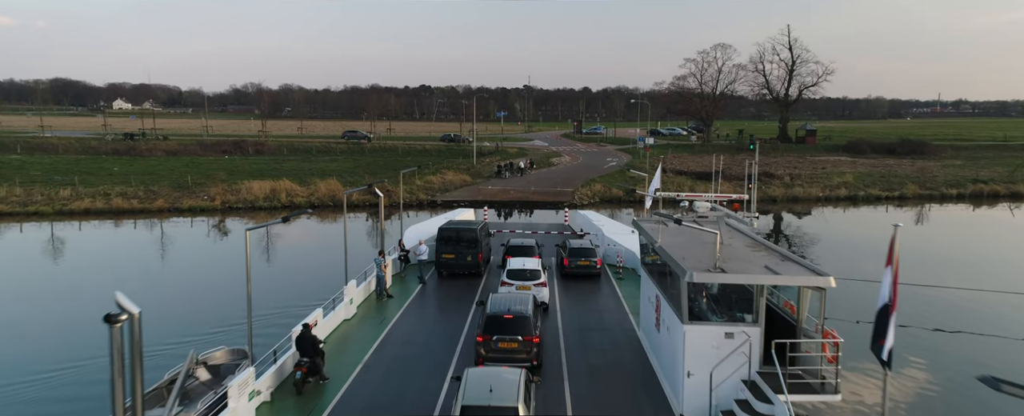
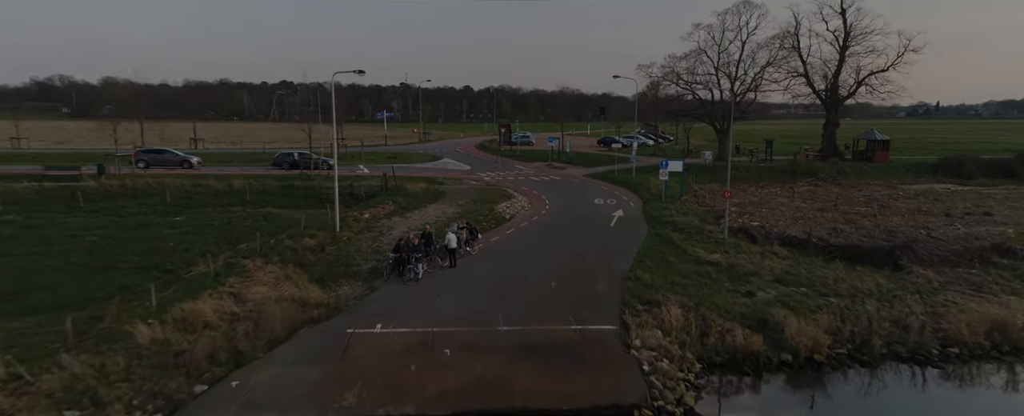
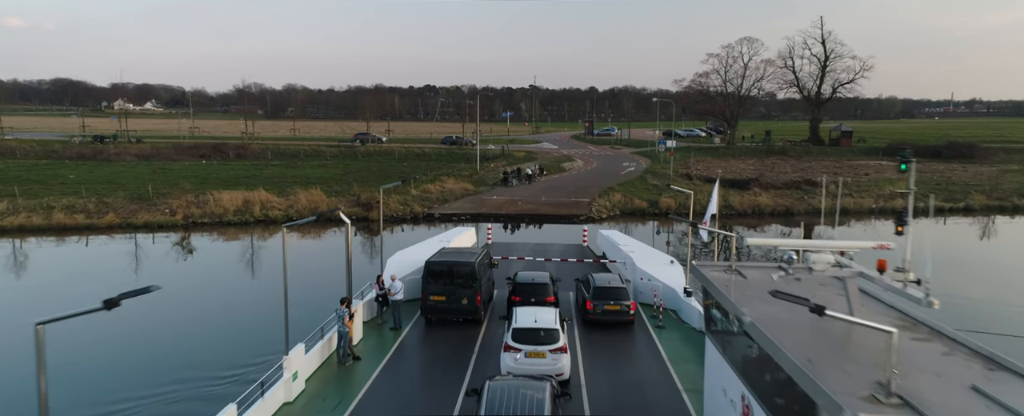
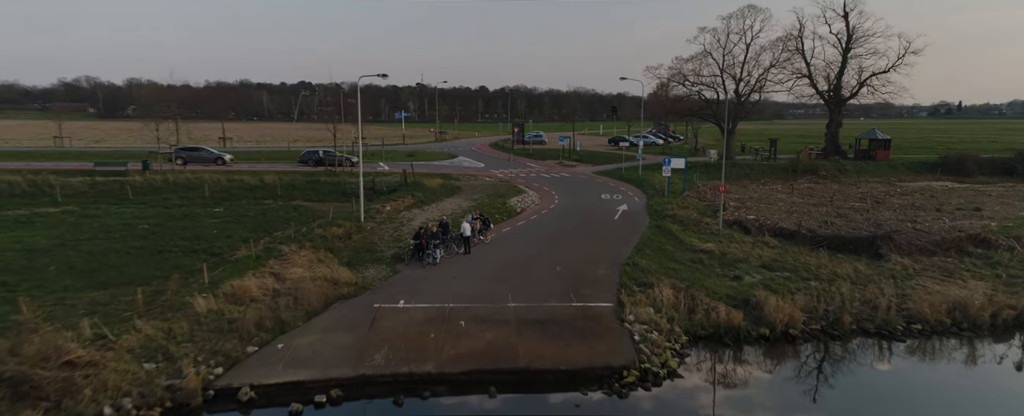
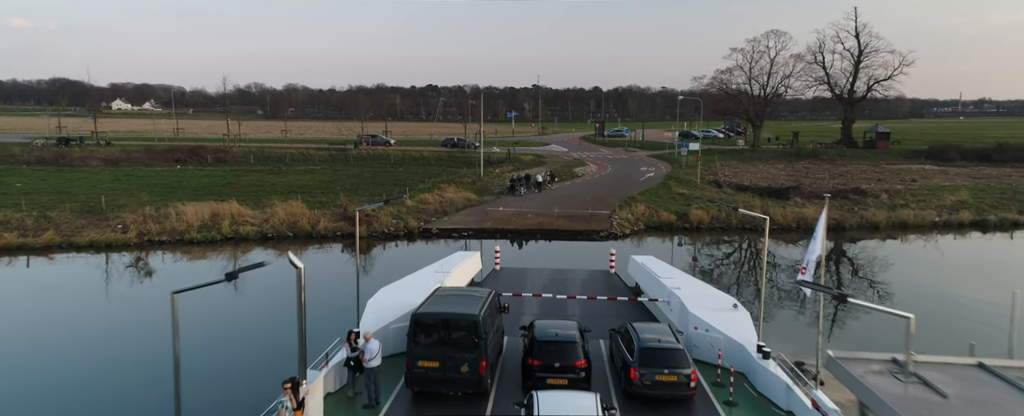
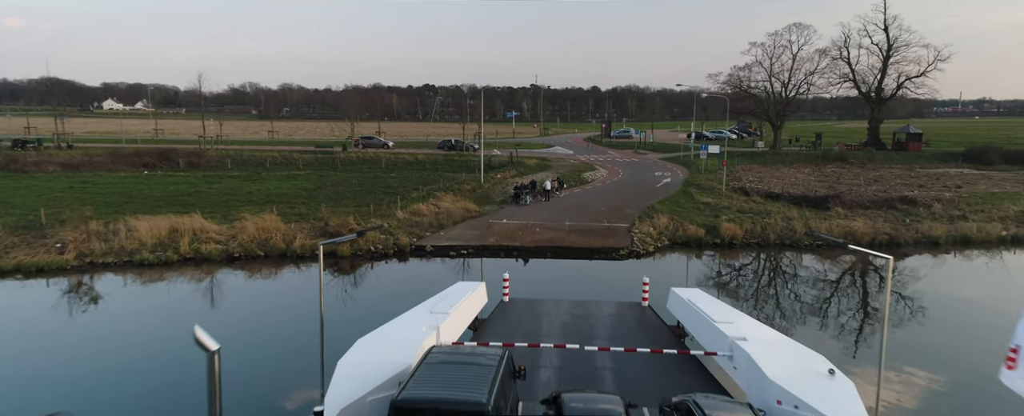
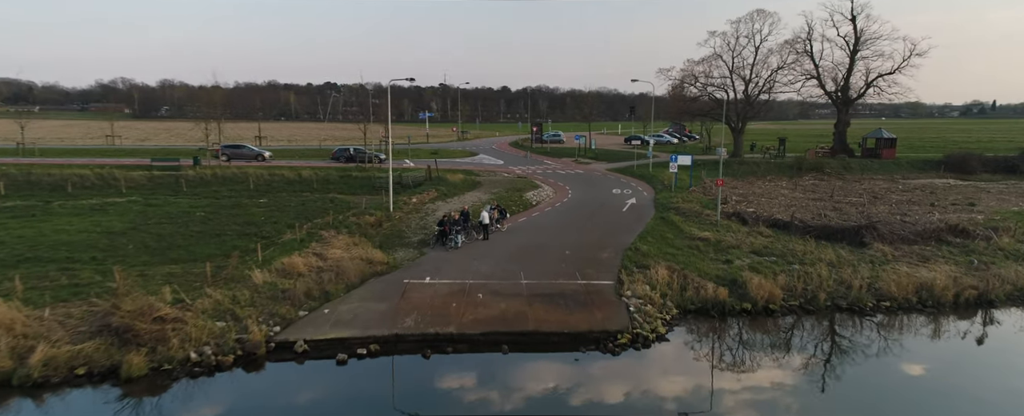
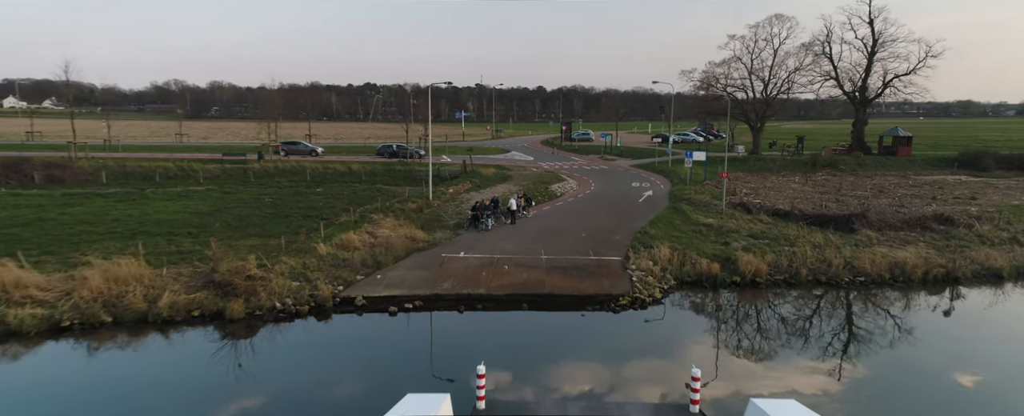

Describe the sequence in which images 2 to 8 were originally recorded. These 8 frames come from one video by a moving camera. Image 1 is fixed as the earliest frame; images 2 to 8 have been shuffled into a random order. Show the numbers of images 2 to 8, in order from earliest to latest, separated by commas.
3, 5, 6, 8, 7, 4, 2
